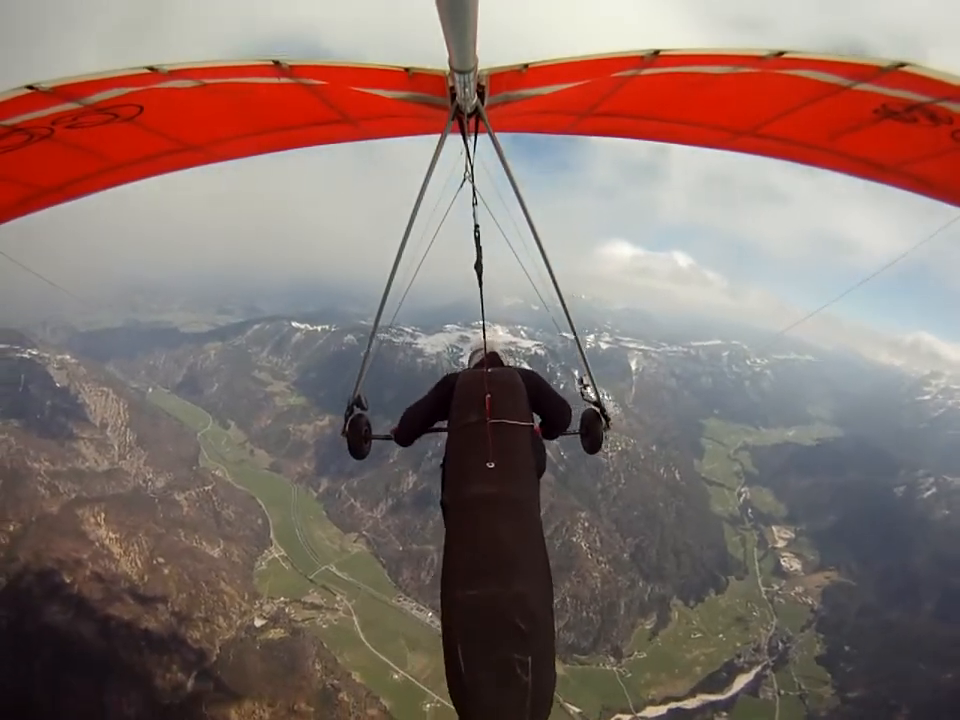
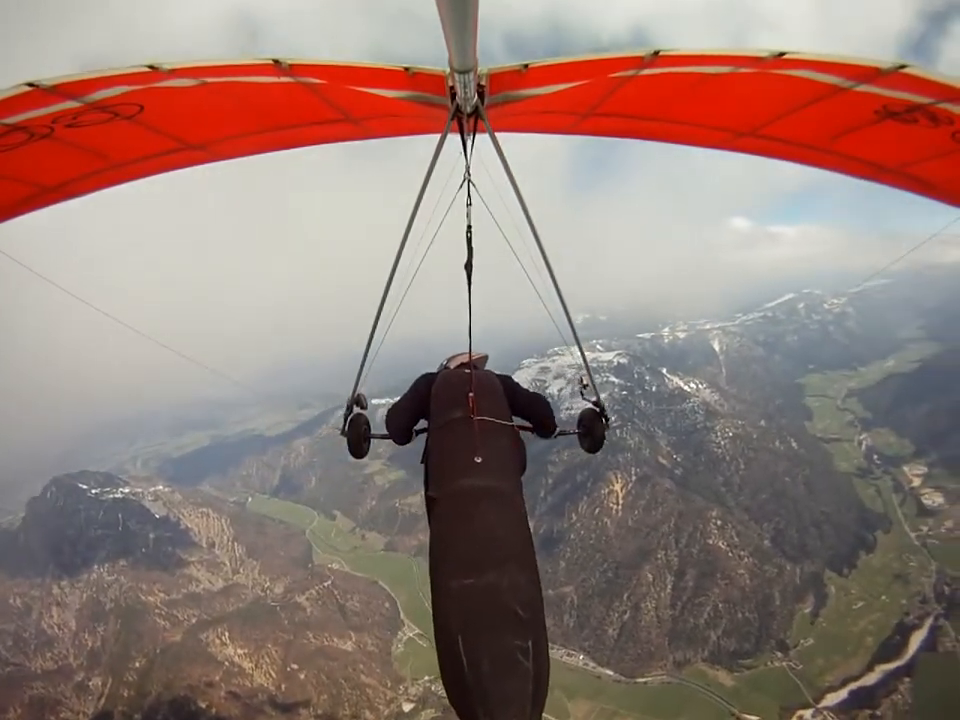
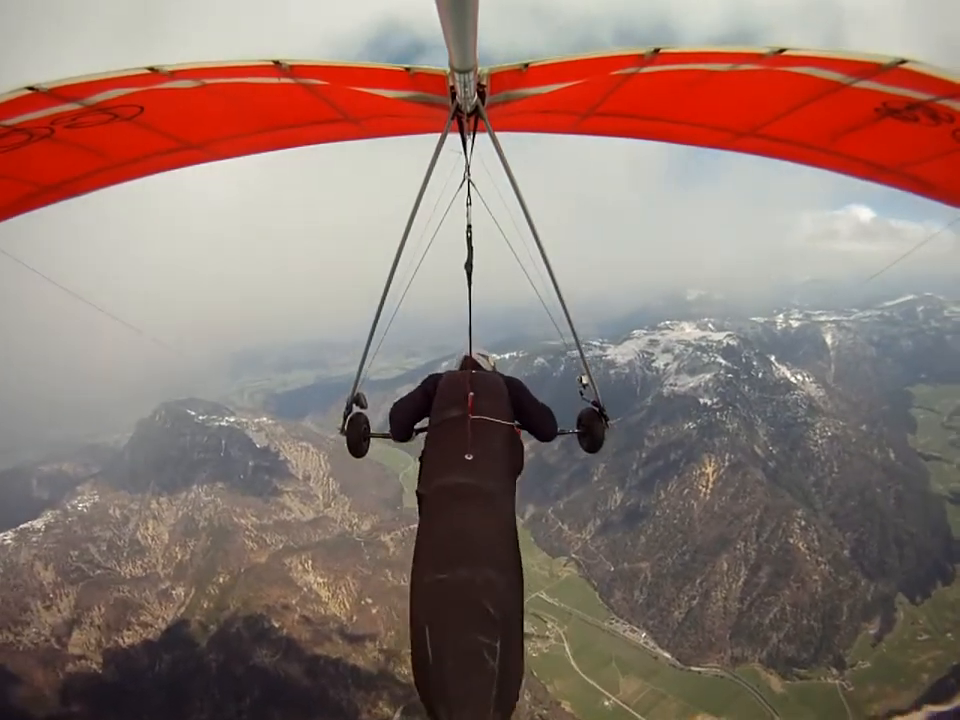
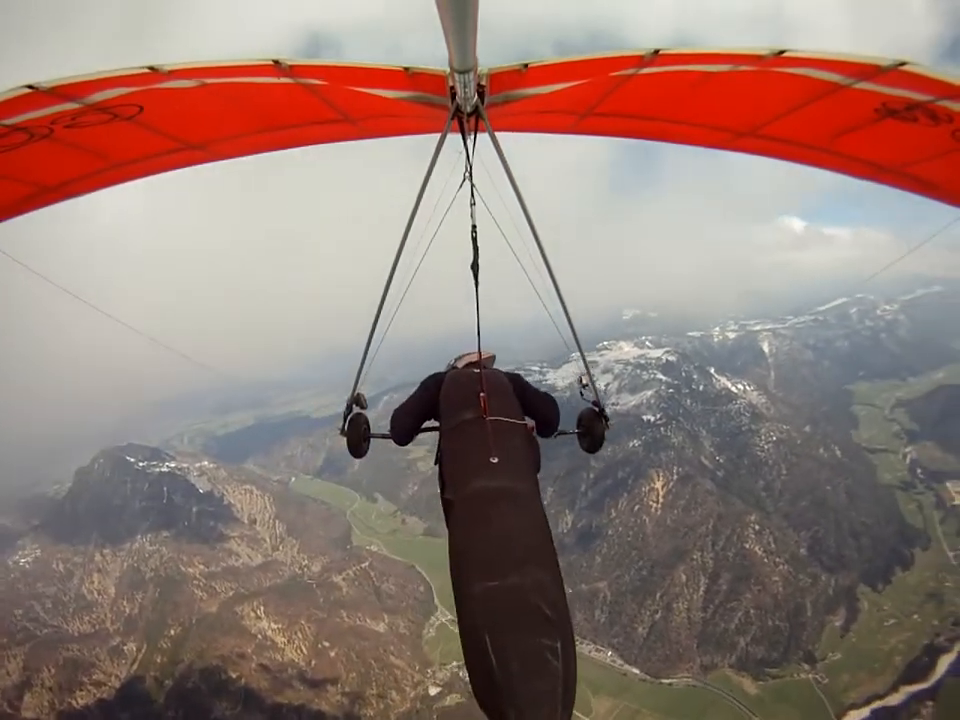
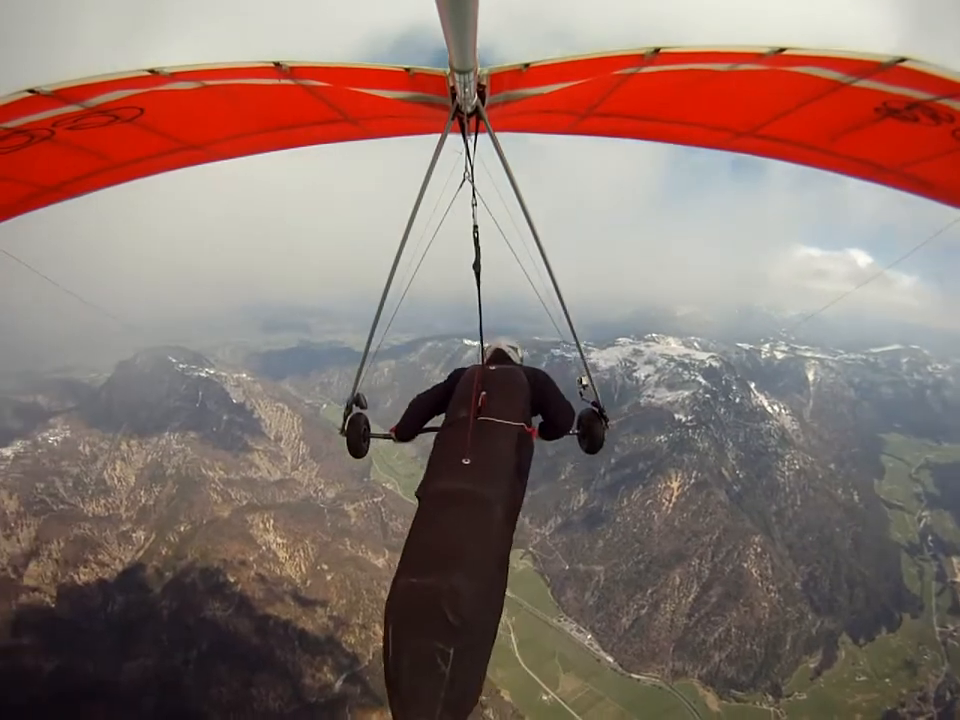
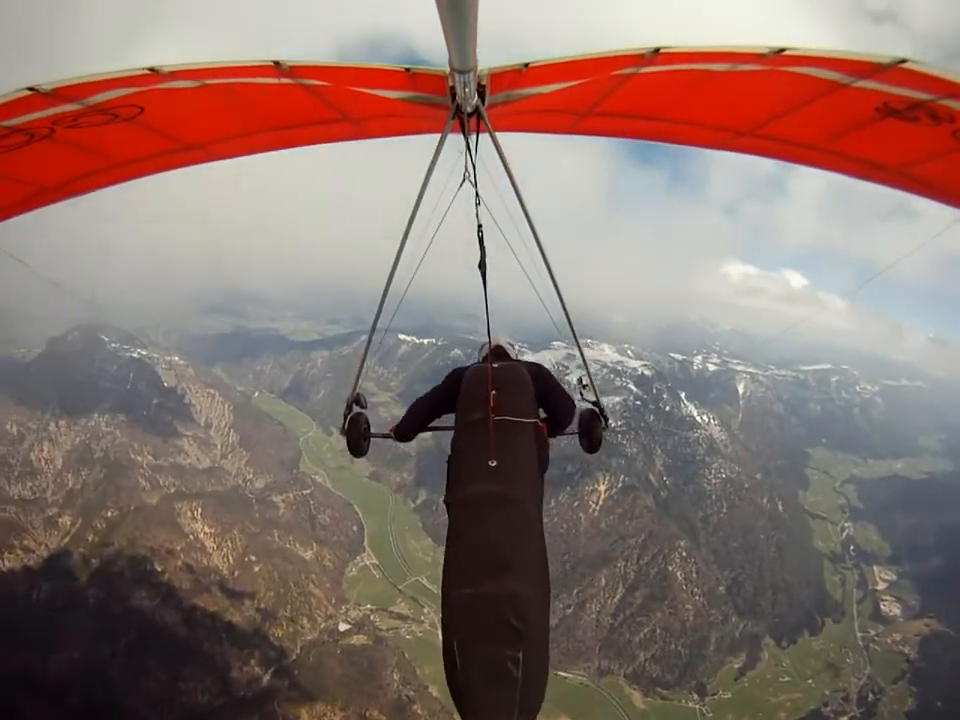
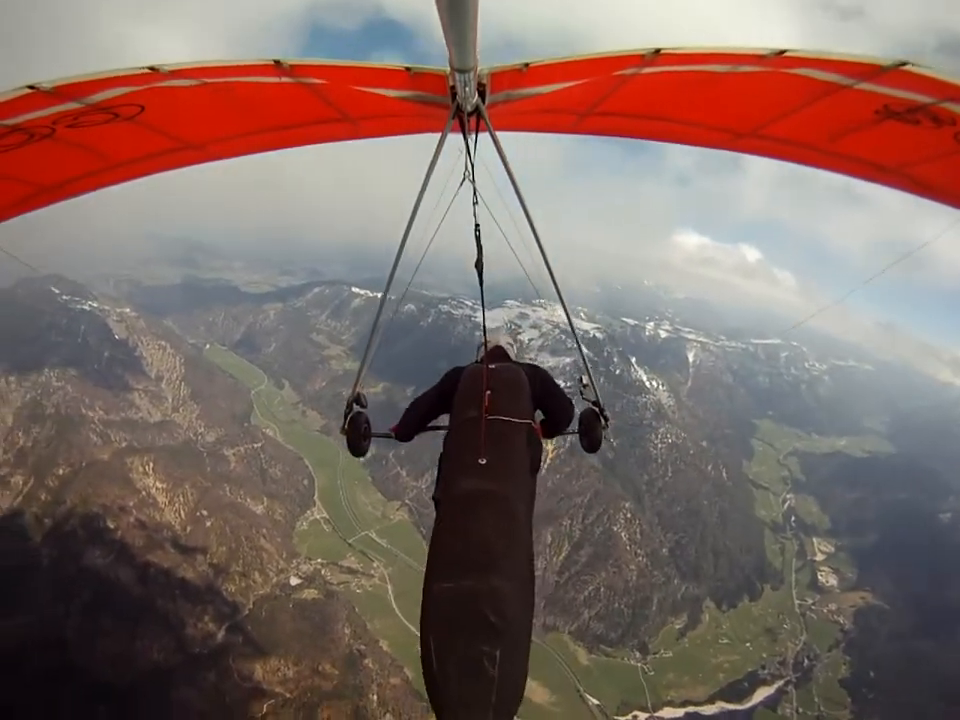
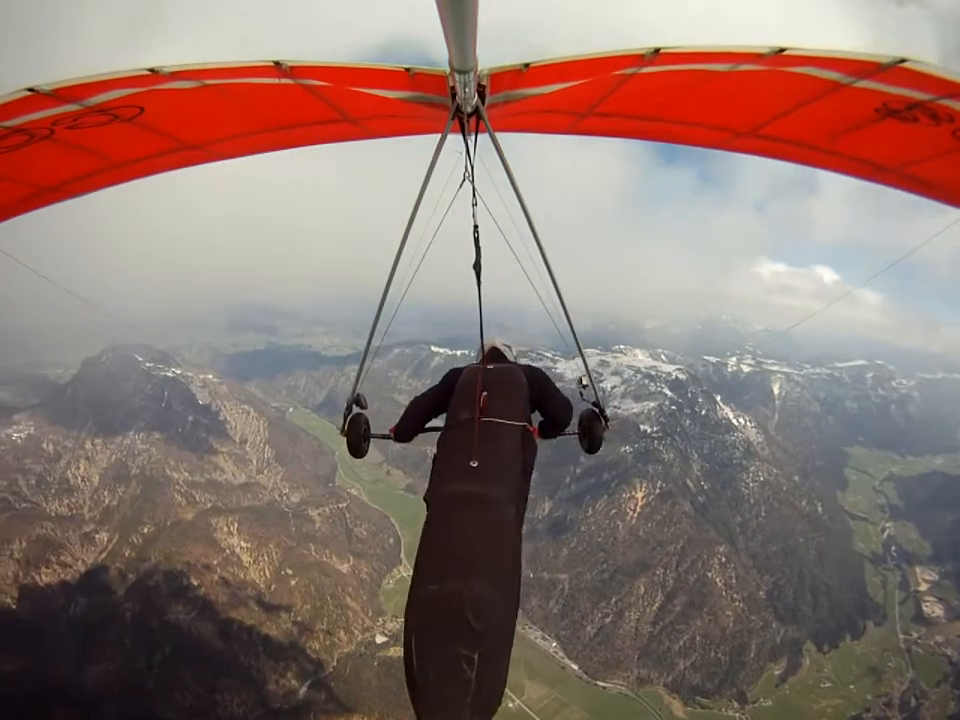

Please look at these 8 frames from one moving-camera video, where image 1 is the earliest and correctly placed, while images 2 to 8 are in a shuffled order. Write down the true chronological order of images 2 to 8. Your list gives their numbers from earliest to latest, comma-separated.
7, 6, 8, 5, 3, 4, 2
